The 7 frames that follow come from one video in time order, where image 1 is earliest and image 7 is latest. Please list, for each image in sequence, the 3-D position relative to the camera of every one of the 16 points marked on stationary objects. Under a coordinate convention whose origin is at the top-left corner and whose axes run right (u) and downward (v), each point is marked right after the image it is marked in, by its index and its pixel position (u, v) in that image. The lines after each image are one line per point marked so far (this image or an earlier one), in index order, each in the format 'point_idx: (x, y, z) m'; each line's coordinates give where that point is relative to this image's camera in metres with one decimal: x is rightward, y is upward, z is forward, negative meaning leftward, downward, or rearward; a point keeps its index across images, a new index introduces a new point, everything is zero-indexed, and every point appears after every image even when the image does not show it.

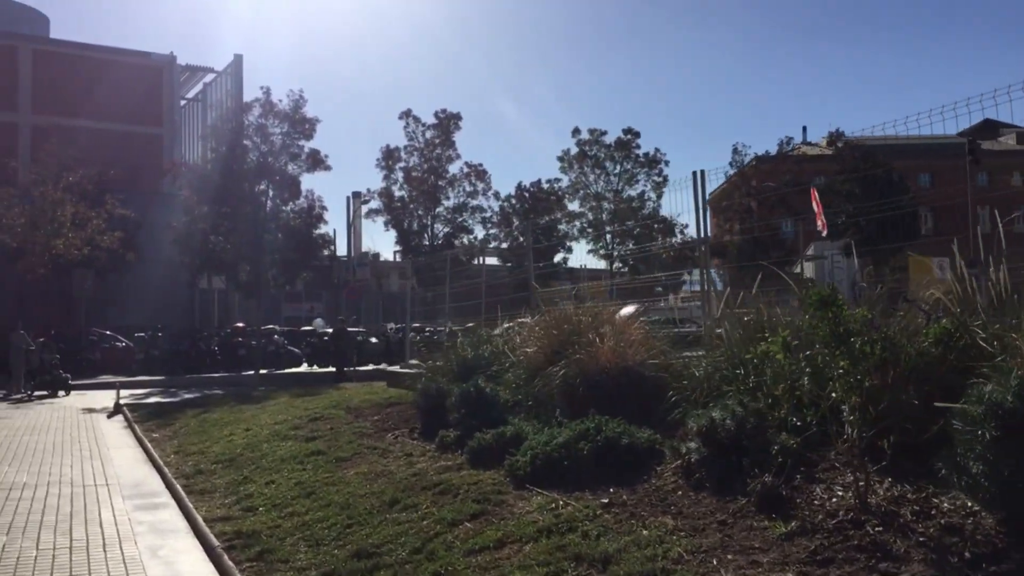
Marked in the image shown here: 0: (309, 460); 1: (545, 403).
0: (-2.1, -1.8, +9.8) m
1: (+0.3, -1.1, +8.8) m
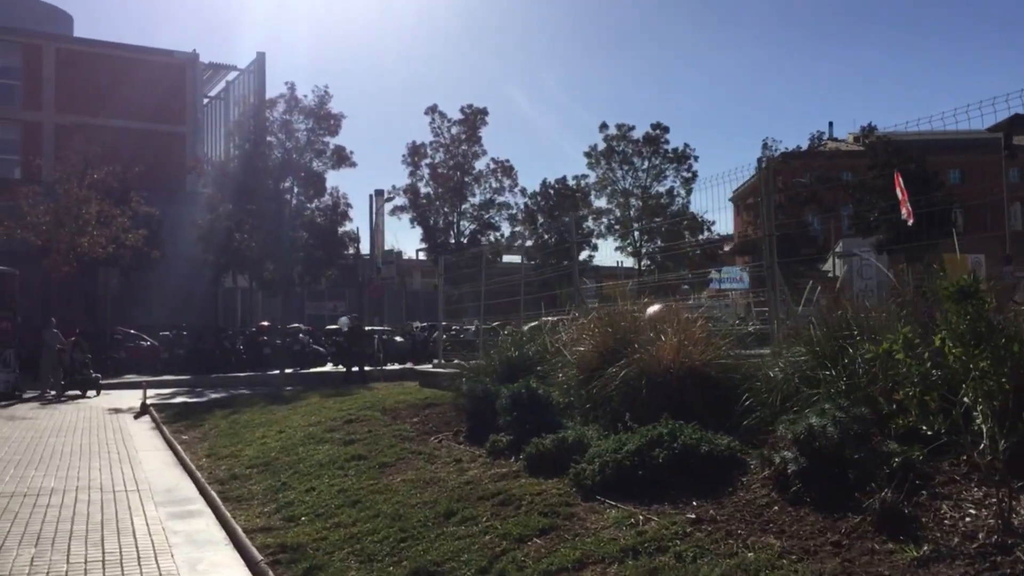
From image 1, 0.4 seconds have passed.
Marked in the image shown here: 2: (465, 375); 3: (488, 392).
0: (-1.6, -1.8, +9.3) m
1: (+0.8, -1.0, +8.3) m
2: (-0.6, -1.1, +12.2) m
3: (-0.3, -1.1, +9.7) m
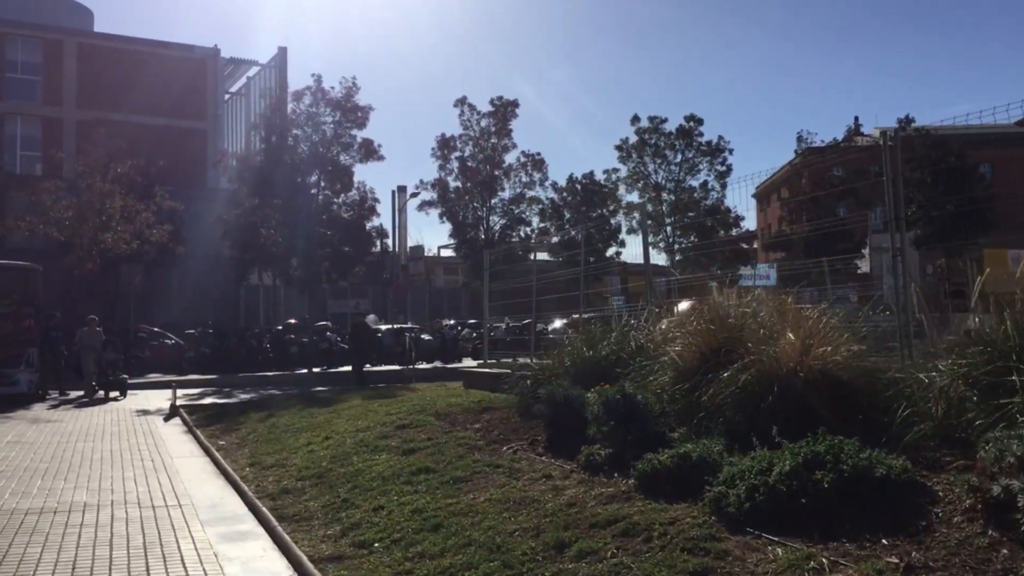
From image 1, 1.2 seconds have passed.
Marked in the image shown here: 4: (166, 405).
0: (-0.8, -1.7, +8.3) m
1: (+1.6, -1.0, +7.2) m
2: (+0.2, -1.1, +11.1) m
3: (+0.5, -1.0, +8.6) m
4: (-7.3, -2.5, +19.9) m
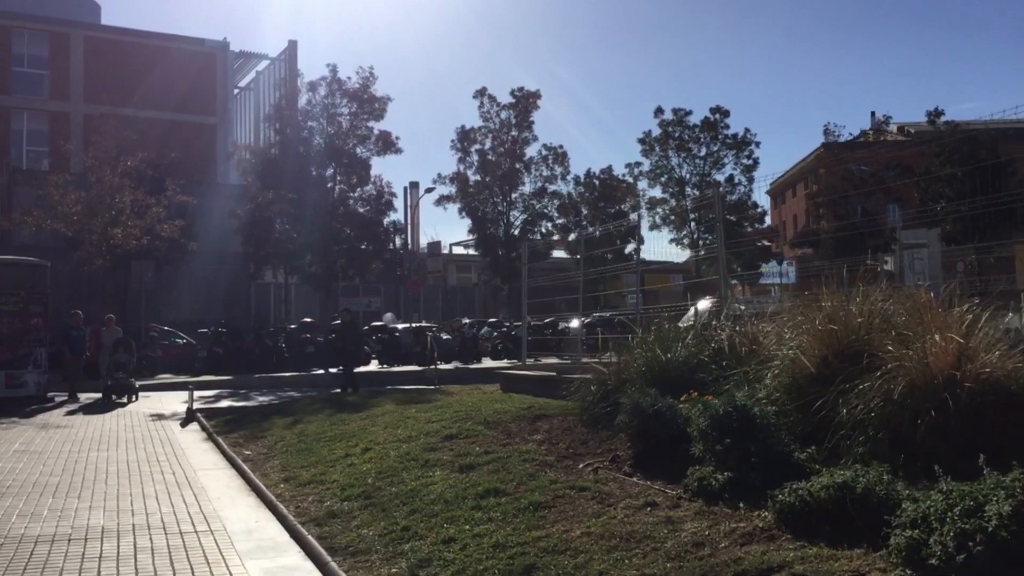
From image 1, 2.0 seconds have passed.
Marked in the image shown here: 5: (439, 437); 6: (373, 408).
0: (-0.2, -1.6, +7.1) m
1: (+2.2, -0.9, +6.1) m
2: (+0.9, -1.0, +10.0) m
3: (+1.2, -0.9, +7.5) m
4: (-6.6, -2.4, +18.8) m
5: (-0.8, -1.7, +10.7) m
6: (-2.1, -1.8, +14.4) m
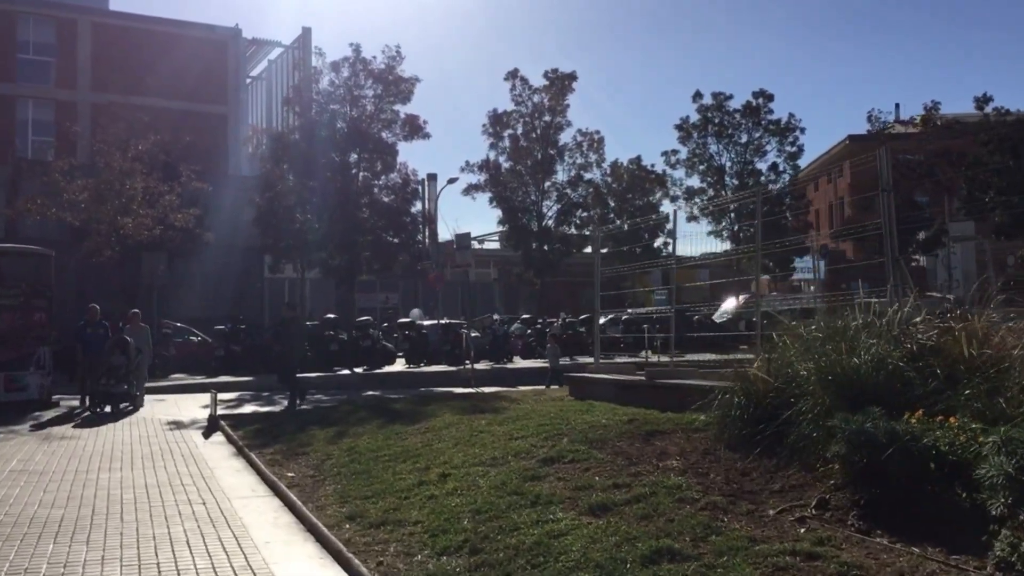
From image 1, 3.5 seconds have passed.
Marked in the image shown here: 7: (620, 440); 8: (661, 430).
0: (+0.8, -1.5, +5.0) m
1: (+3.2, -0.8, +3.9) m
2: (+1.9, -0.9, +7.9) m
3: (+2.2, -0.8, +5.4) m
4: (-5.5, -2.3, +16.7) m
5: (+0.2, -1.6, +8.5) m
6: (-1.1, -1.7, +12.3) m
7: (+1.0, -1.5, +9.1) m
8: (+1.5, -1.4, +9.3) m
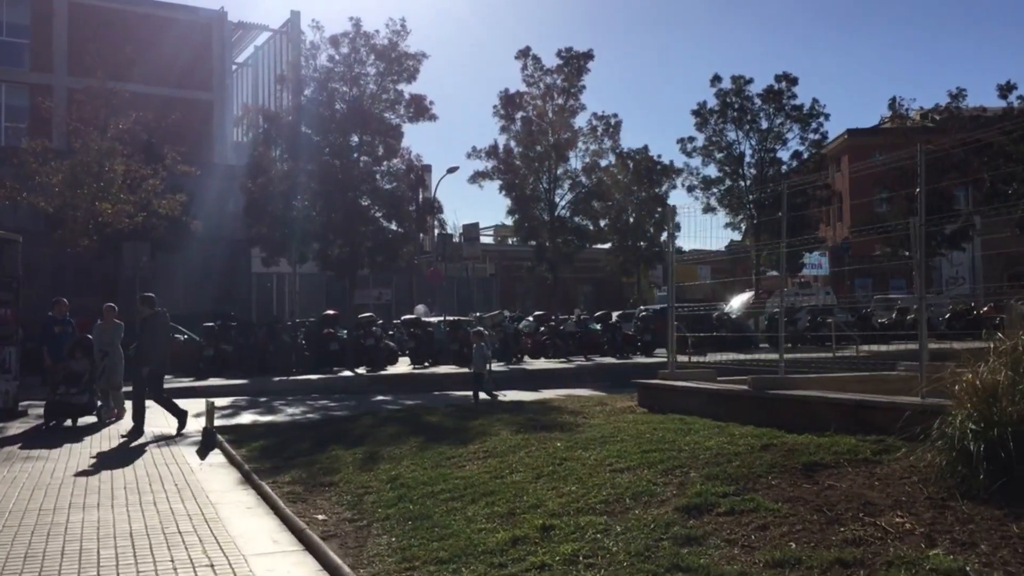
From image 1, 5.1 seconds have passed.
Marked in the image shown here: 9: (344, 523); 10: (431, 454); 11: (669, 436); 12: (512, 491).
0: (+1.8, -1.4, +2.7) m
1: (+4.2, -0.7, +1.6) m
2: (+2.8, -0.8, +5.6) m
3: (+3.1, -0.7, +3.0) m
4: (-4.8, -2.1, +14.3) m
5: (+1.1, -1.5, +6.2) m
6: (-0.3, -1.6, +9.9) m
7: (+1.9, -1.3, +6.7) m
8: (+2.3, -1.3, +7.0) m
9: (-1.4, -1.9, +7.6) m
10: (-0.9, -1.7, +9.6) m
11: (+1.5, -1.4, +8.7) m
12: (0.0, -1.6, +7.5) m
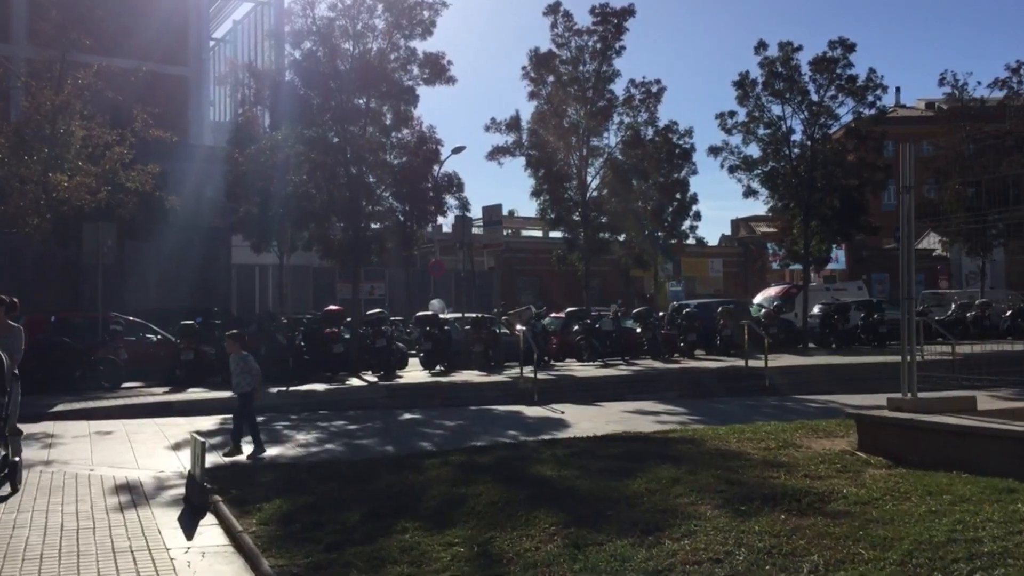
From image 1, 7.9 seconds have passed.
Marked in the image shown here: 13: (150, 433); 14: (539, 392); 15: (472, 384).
0: (+3.3, -1.3, -1.5) m
1: (+5.7, -0.6, -2.5) m
2: (+4.3, -0.7, +1.4) m
3: (+4.7, -0.6, -1.1) m
4: (-3.6, -2.0, +10.0) m
5: (+2.5, -1.3, +2.0) m
6: (+1.1, -1.4, +5.7) m
7: (+3.3, -1.2, +2.6) m
8: (+3.7, -1.1, +2.9) m
9: (+0.1, -1.7, +3.3) m
10: (+0.5, -1.6, +5.4) m
11: (+2.8, -1.3, +4.6) m
12: (+1.4, -1.5, +3.3) m
13: (-5.1, -2.0, +13.3) m
14: (+0.5, -2.1, +19.2) m
15: (-0.8, -2.0, +19.5) m
